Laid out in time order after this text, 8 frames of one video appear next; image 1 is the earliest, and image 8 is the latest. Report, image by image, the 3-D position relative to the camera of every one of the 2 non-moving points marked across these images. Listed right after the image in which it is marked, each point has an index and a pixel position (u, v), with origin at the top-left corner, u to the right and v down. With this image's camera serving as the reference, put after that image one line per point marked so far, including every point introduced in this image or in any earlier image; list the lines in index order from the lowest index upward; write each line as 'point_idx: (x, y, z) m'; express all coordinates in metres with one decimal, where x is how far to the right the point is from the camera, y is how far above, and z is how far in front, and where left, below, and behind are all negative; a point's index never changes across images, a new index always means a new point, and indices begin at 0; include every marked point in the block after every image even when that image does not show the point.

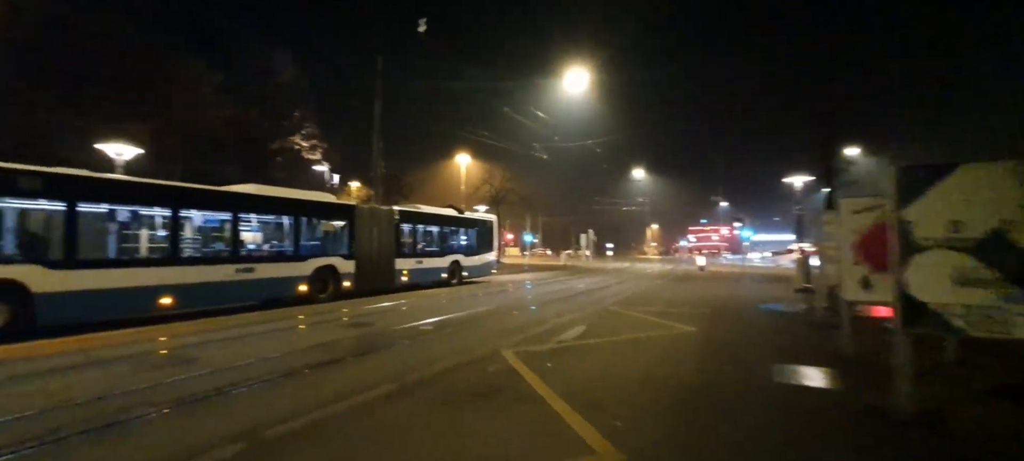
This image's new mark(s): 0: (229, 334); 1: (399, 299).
0: (-6.3, -2.5, +11.1) m
1: (-4.3, -2.7, +18.0) m
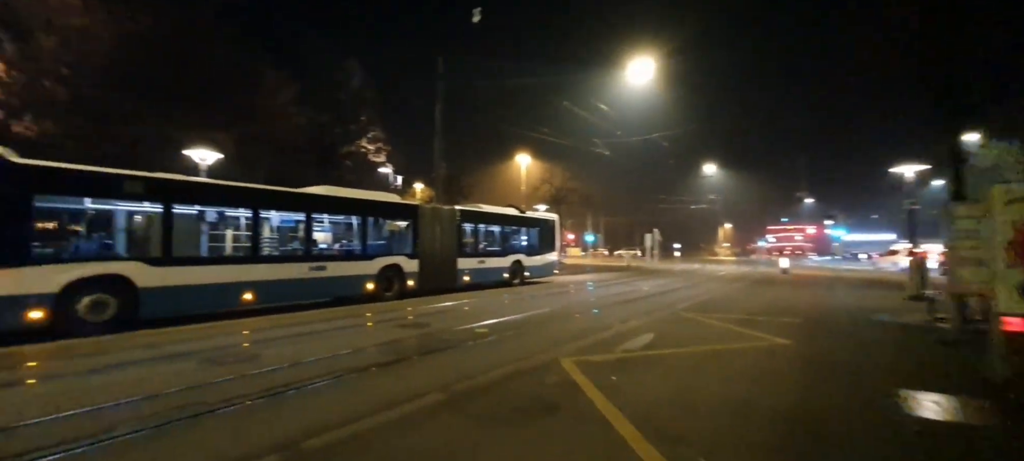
0: (-4.8, -2.5, +11.5) m
1: (-1.9, -2.6, +18.1) m
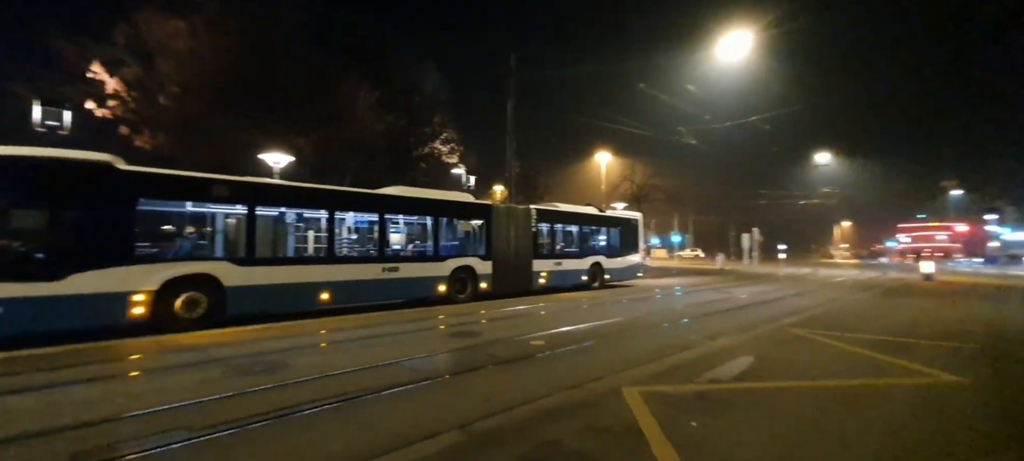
0: (-3.1, -2.5, +11.3) m
1: (+0.9, -2.7, +17.3) m
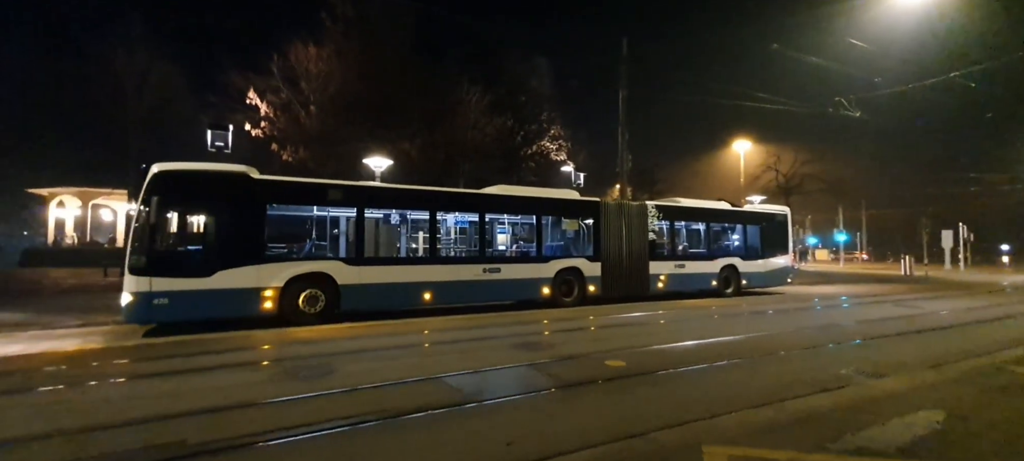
0: (-0.8, -2.5, +10.9) m
1: (+4.7, -2.6, +15.5) m
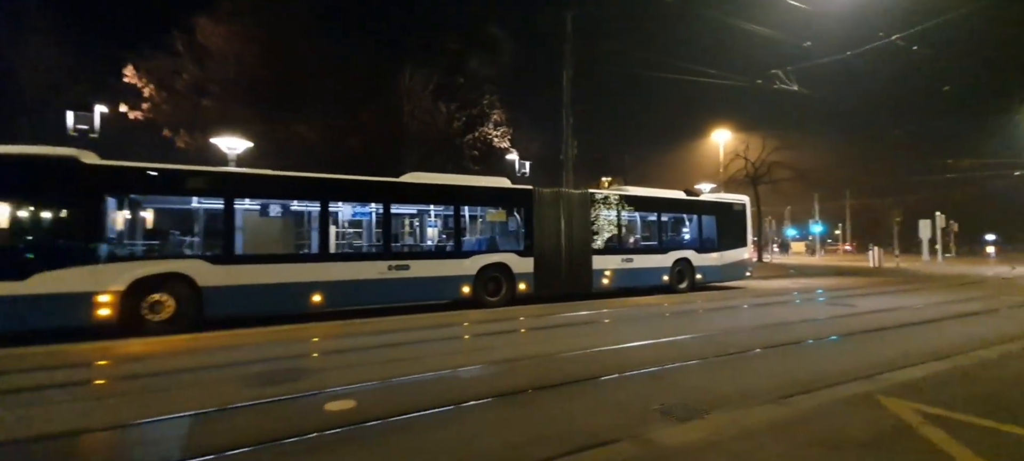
0: (-2.9, -2.3, +9.6) m
1: (+2.6, -2.4, +14.2) m
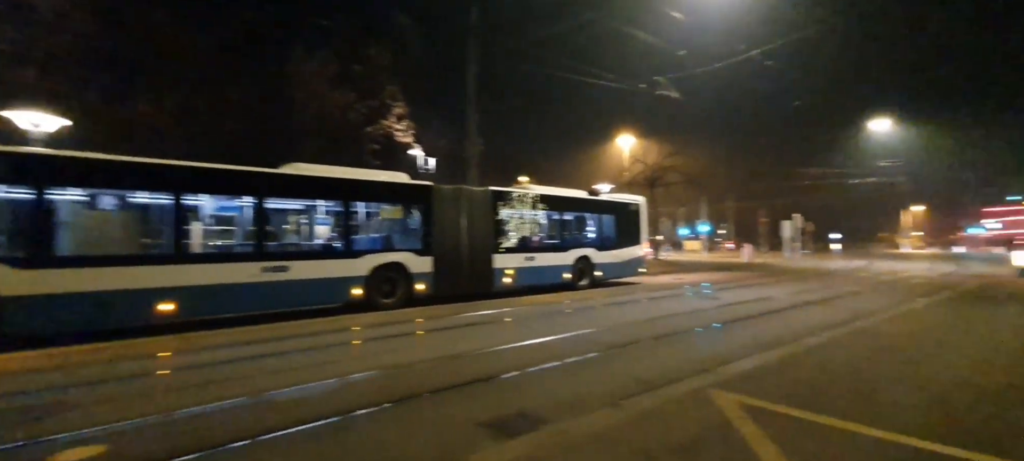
0: (-4.9, -2.3, +8.5) m
1: (-0.4, -2.3, +14.1) m
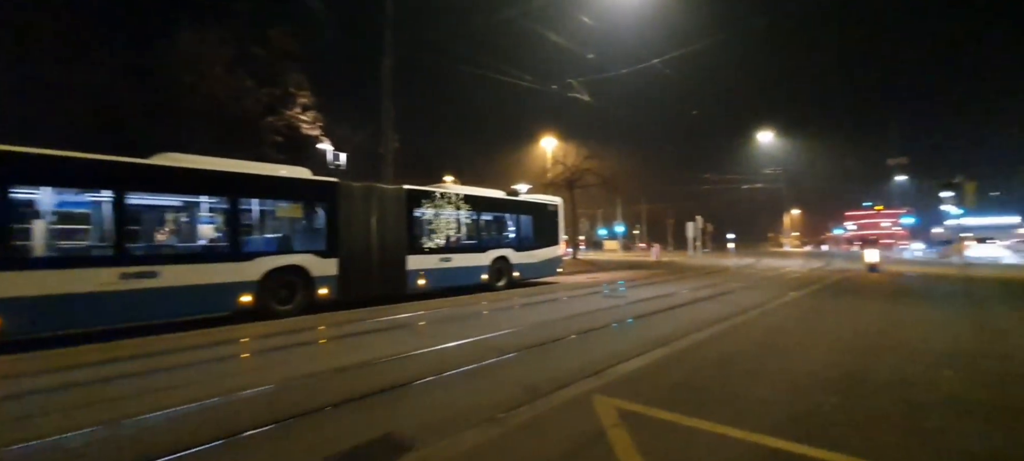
0: (-6.5, -2.3, +7.4) m
1: (-2.9, -2.3, +13.6) m
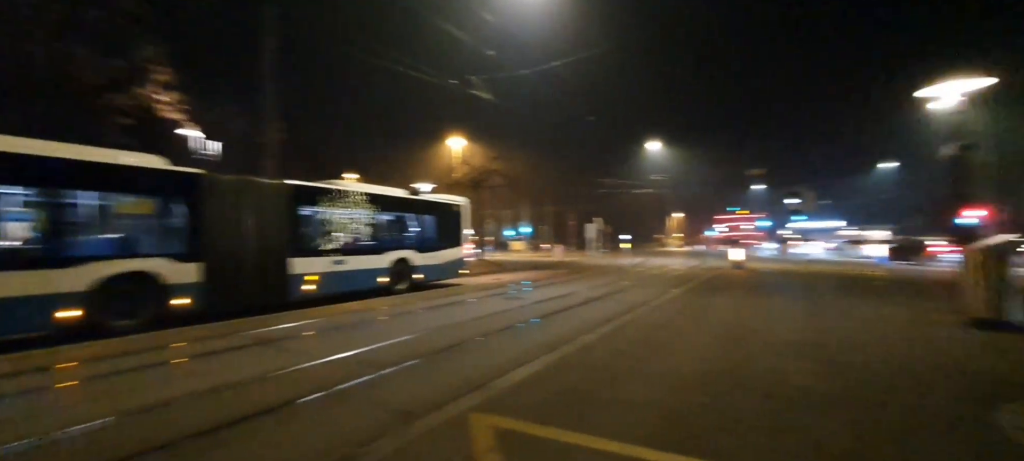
0: (-8.0, -2.3, +5.5) m
1: (-5.5, -2.3, +12.3) m
